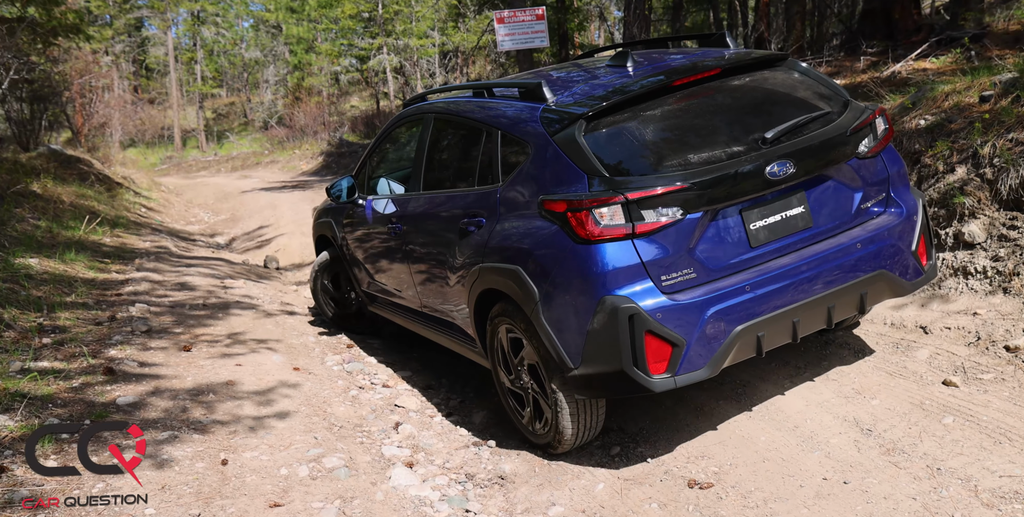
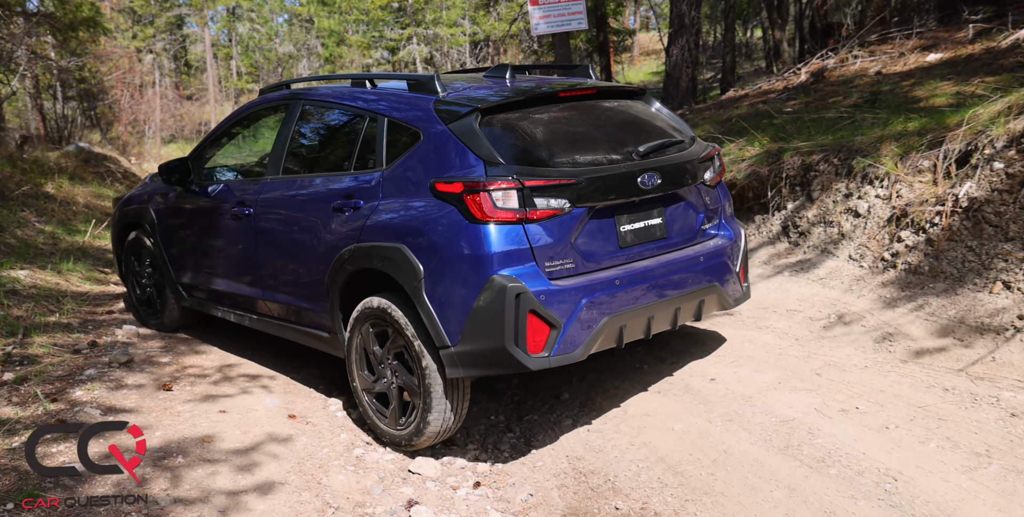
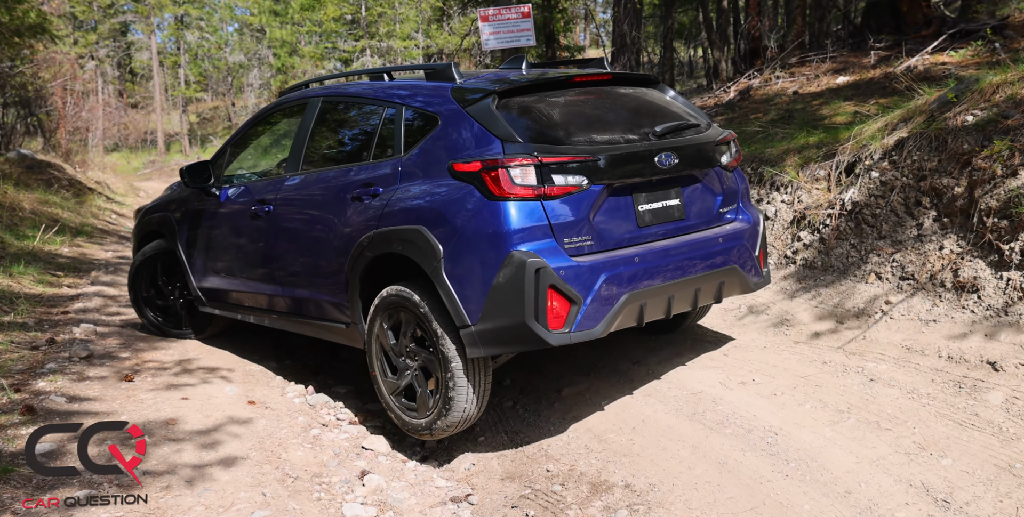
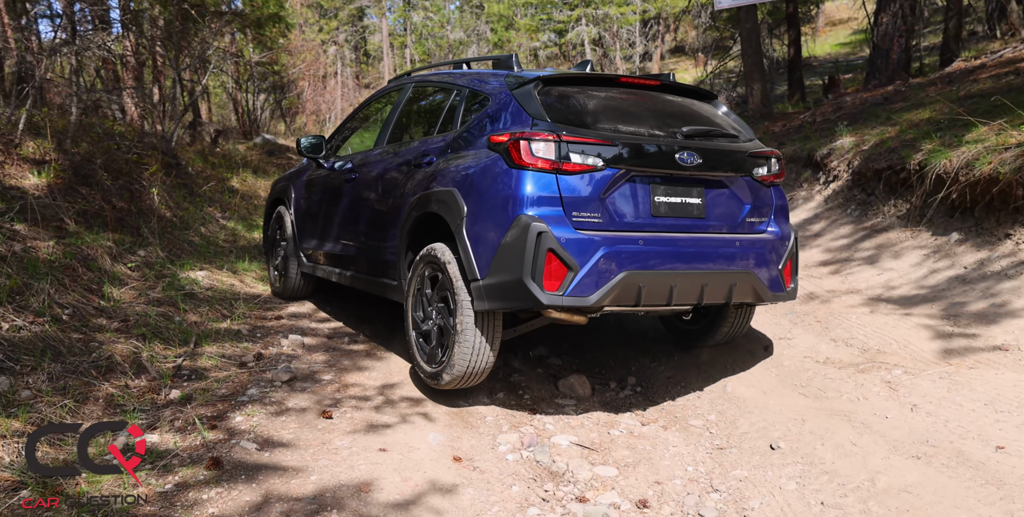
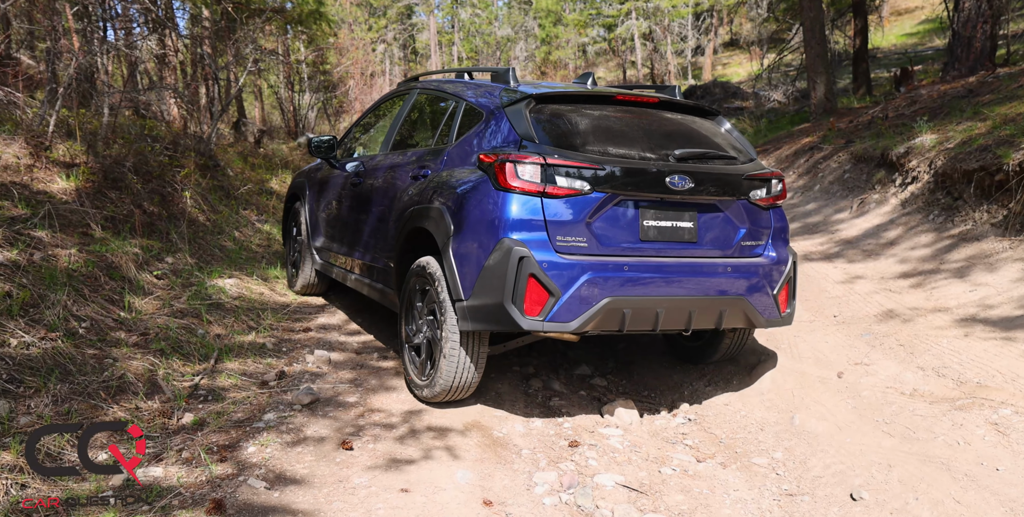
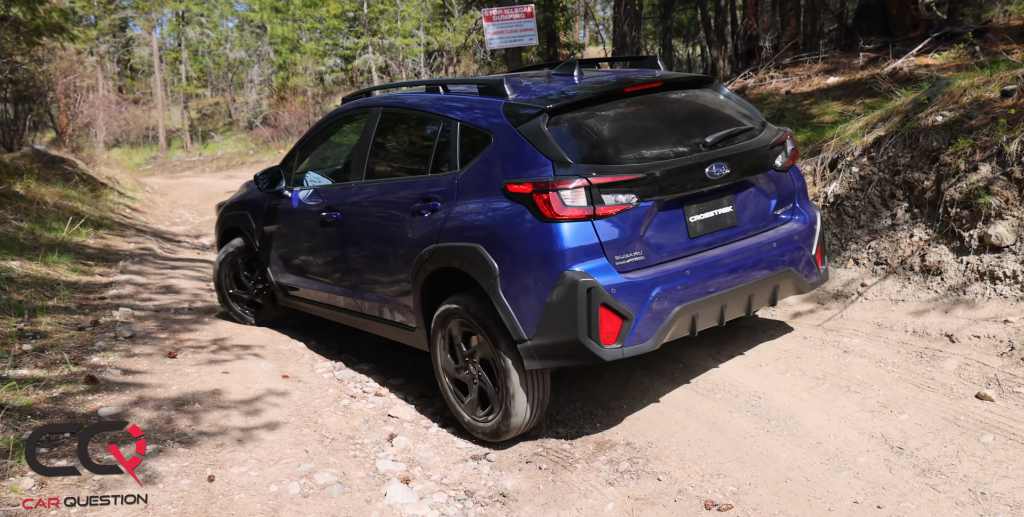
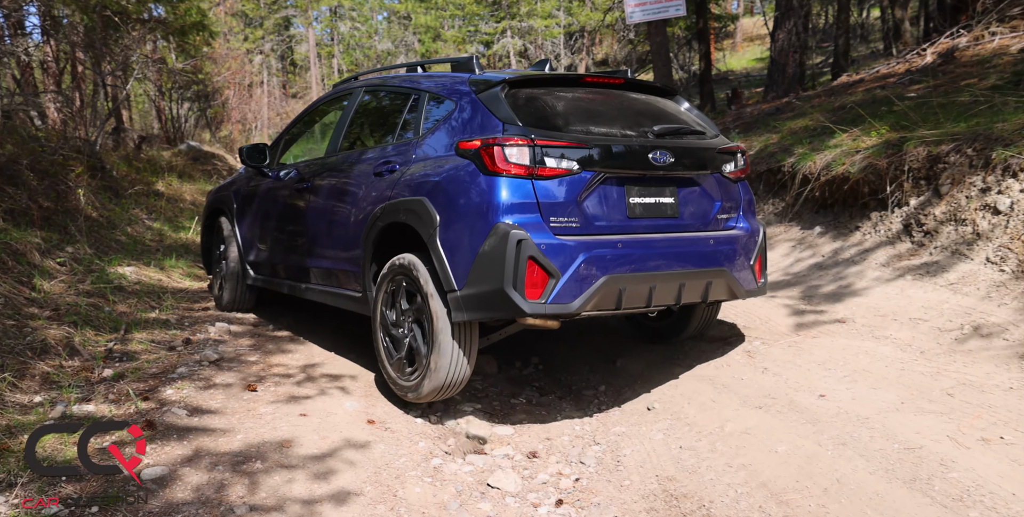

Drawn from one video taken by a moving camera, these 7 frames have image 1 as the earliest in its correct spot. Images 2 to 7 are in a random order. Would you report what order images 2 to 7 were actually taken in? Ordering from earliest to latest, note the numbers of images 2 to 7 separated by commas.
6, 3, 2, 7, 4, 5
